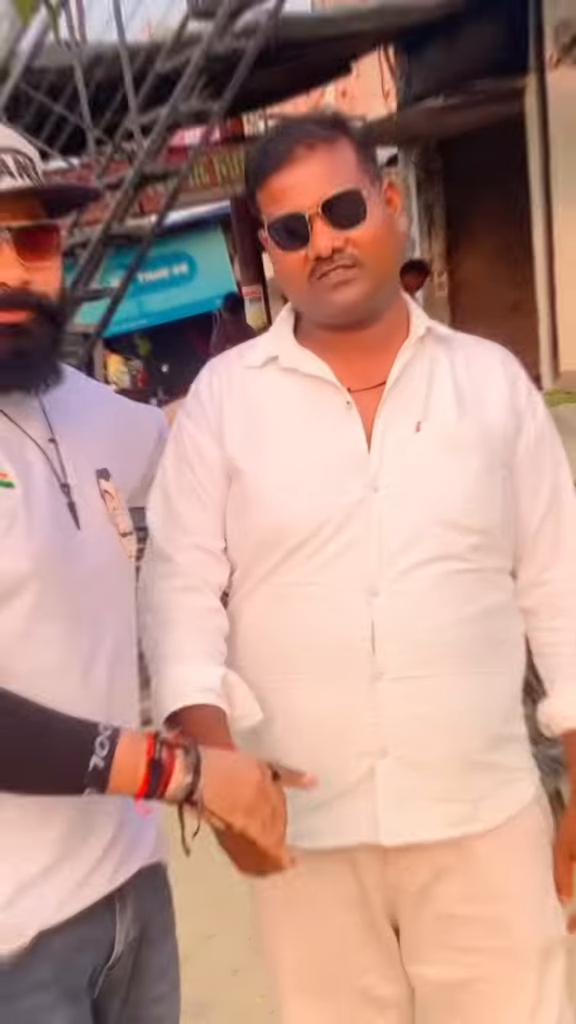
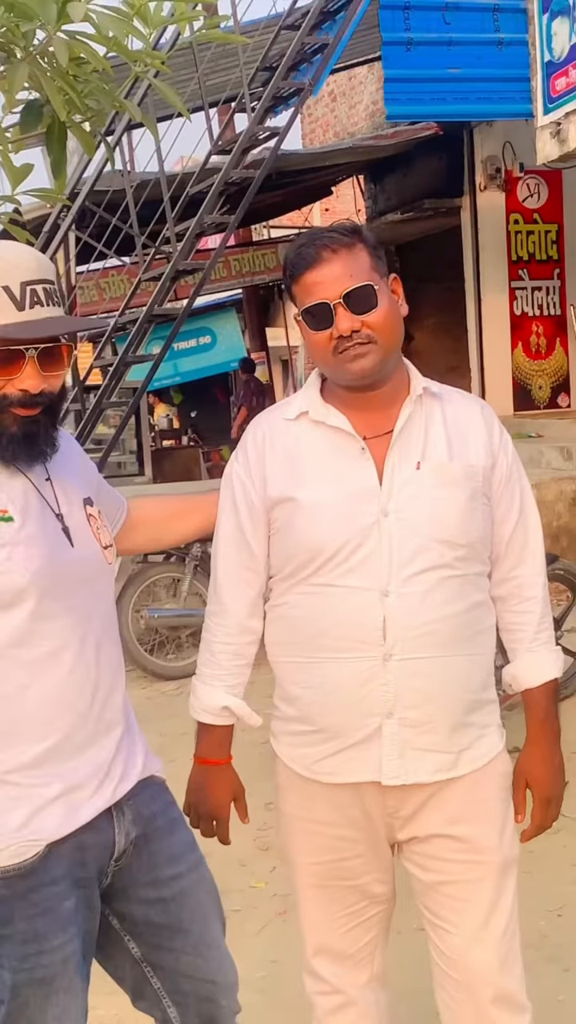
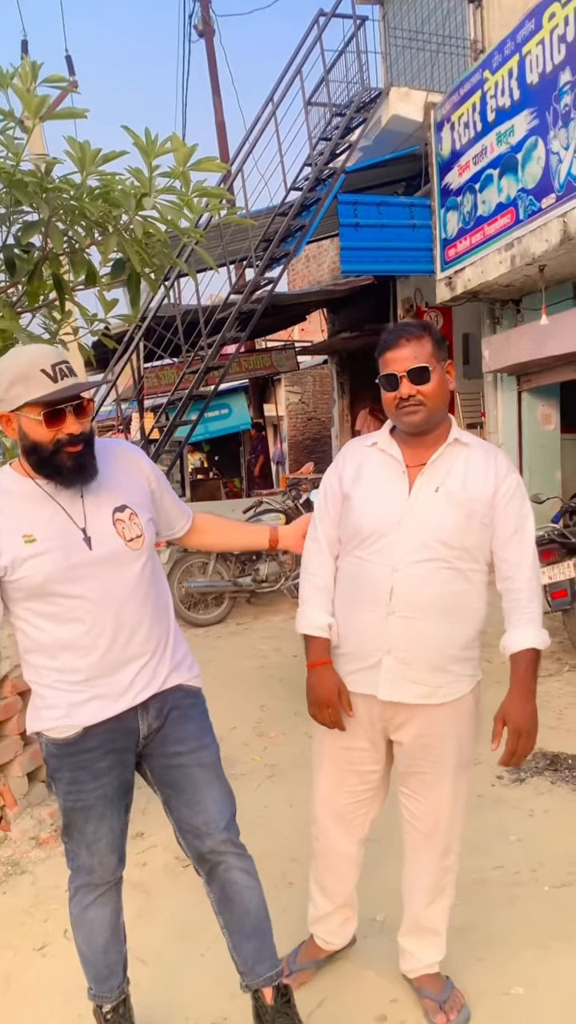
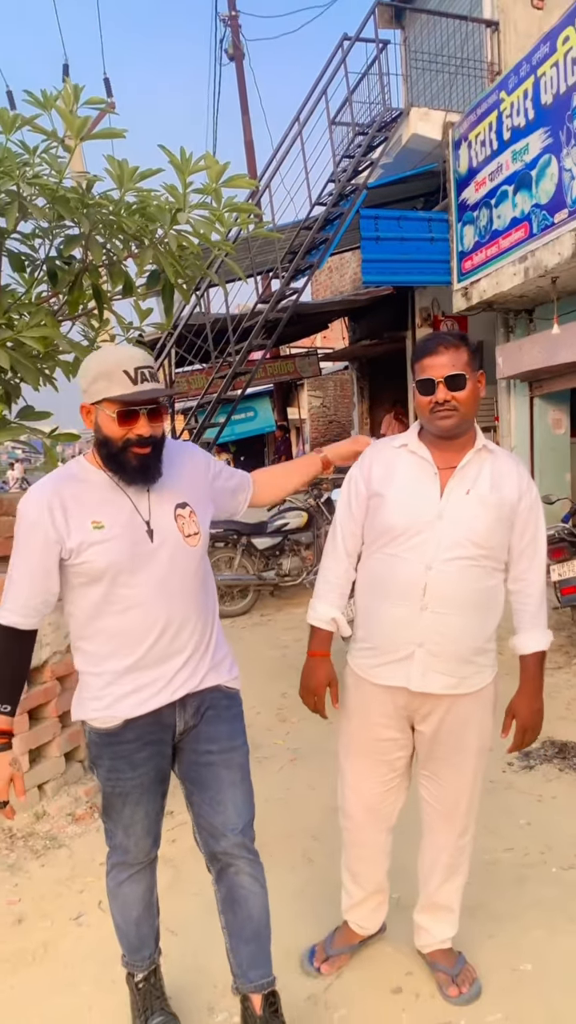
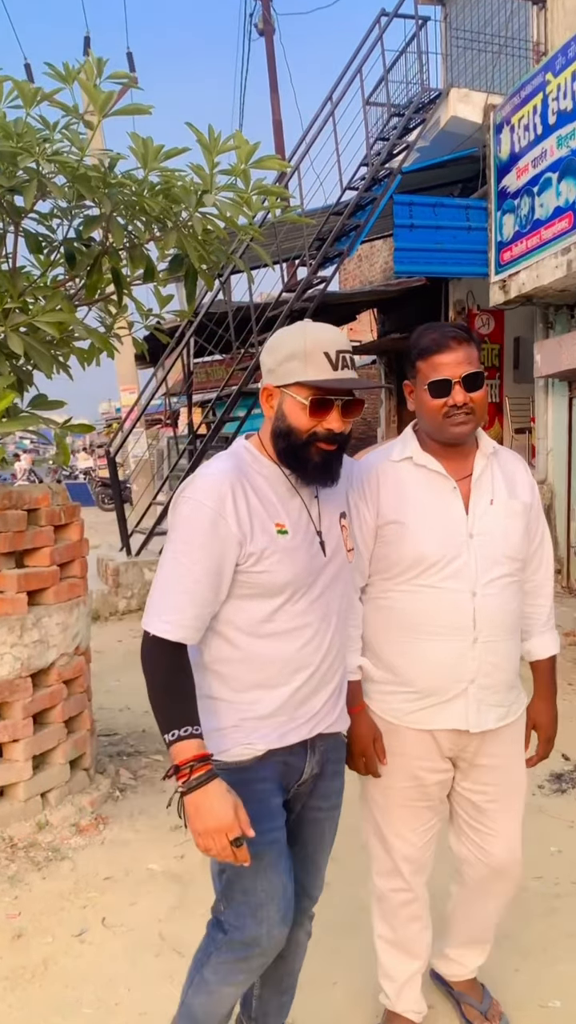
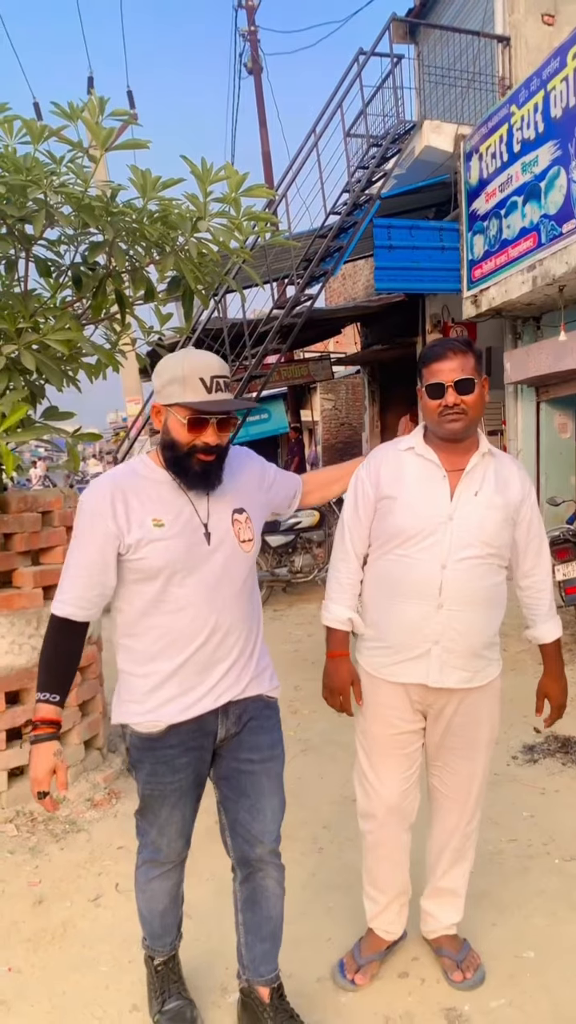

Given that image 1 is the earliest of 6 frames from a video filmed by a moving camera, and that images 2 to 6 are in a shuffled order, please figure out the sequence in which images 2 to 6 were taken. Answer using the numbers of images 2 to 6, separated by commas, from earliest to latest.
2, 3, 4, 6, 5
